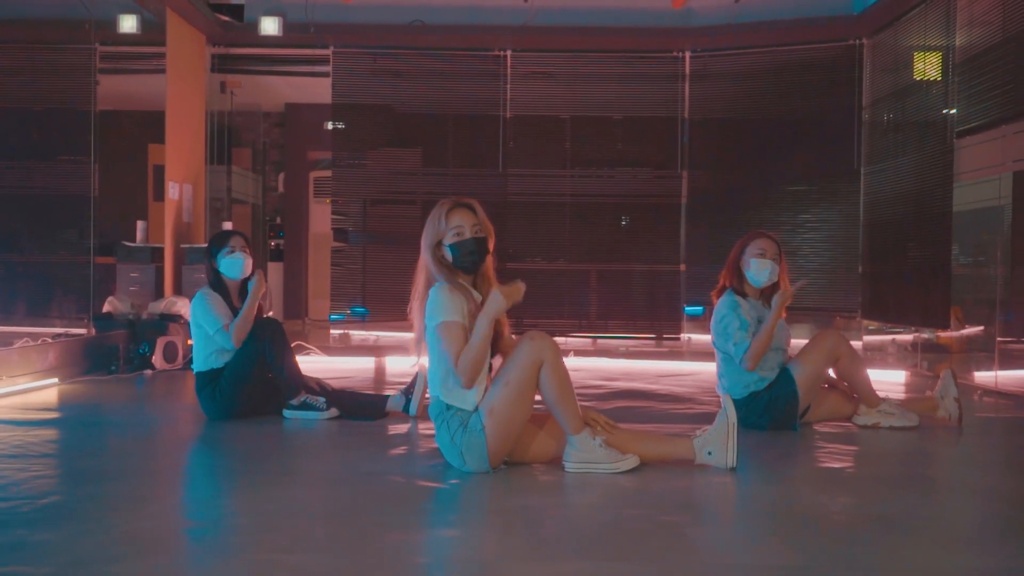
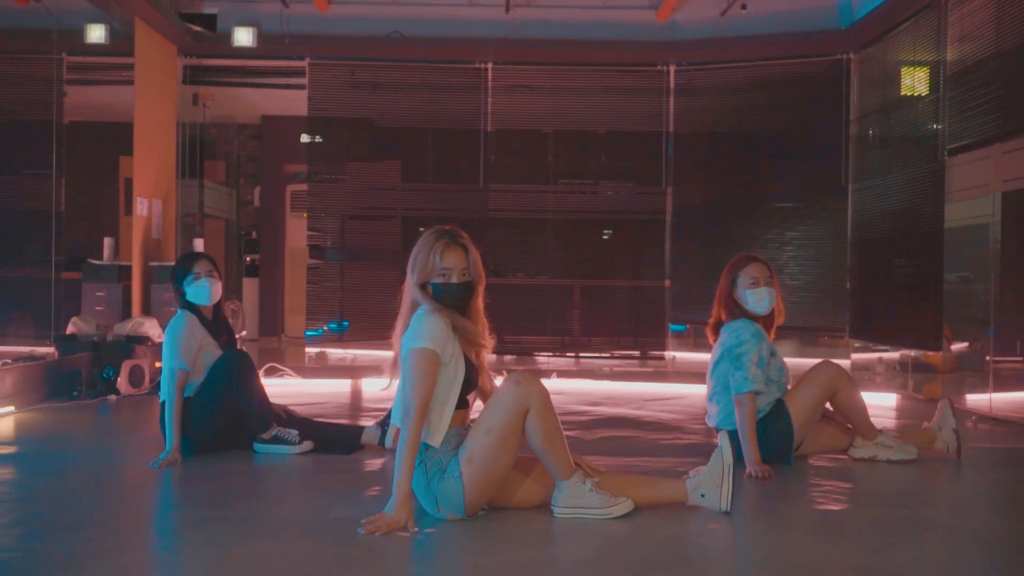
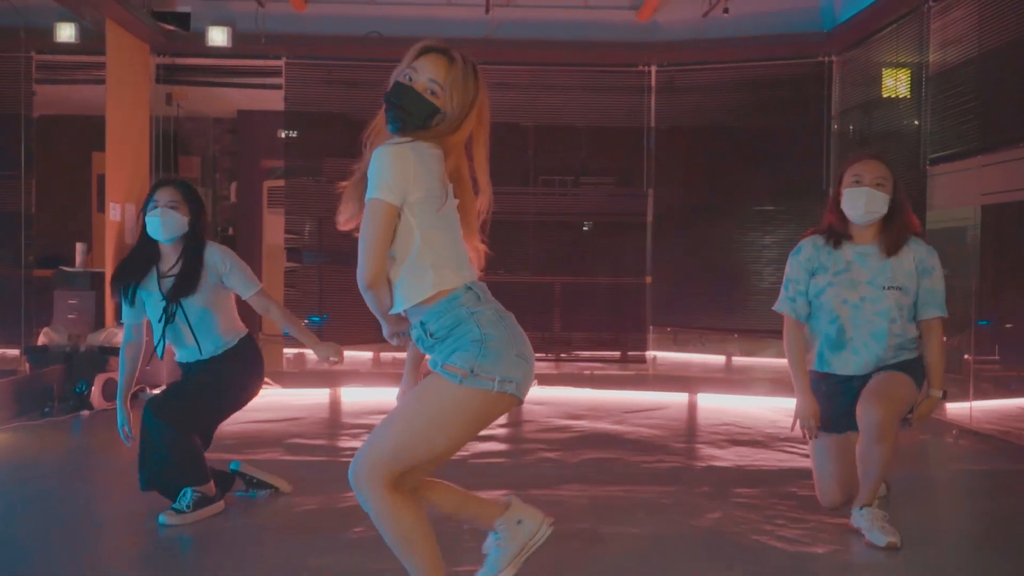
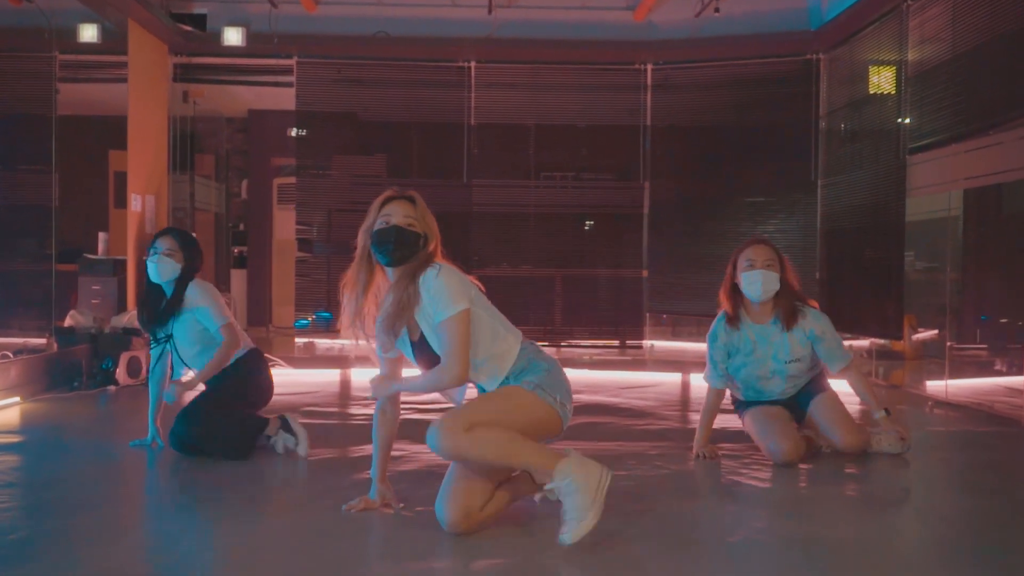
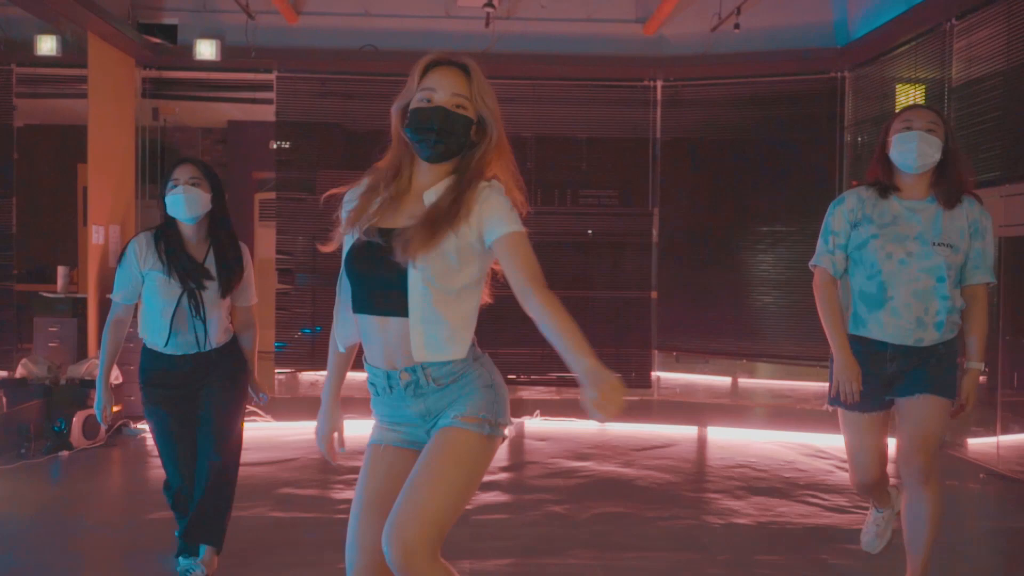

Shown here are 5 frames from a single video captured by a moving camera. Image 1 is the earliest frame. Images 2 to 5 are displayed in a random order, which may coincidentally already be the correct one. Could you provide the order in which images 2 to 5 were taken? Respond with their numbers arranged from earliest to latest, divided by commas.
2, 4, 3, 5
